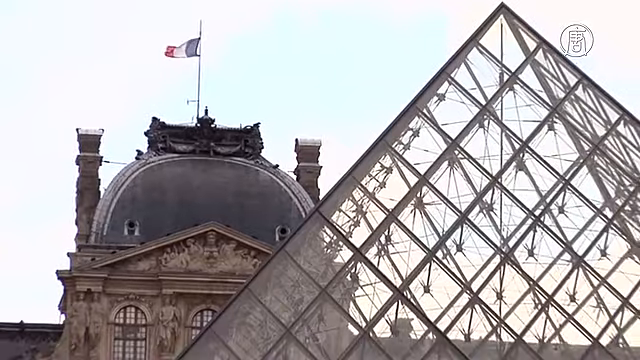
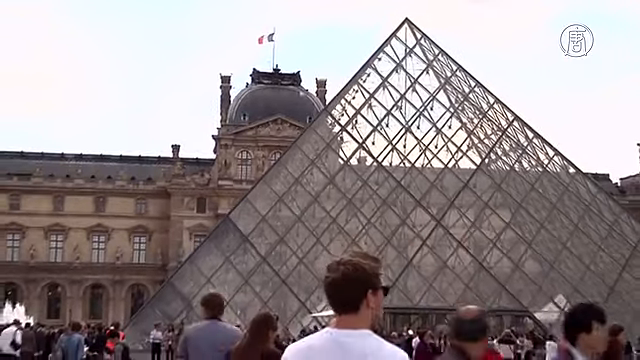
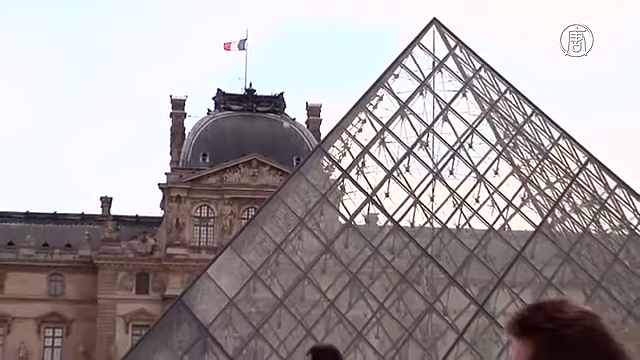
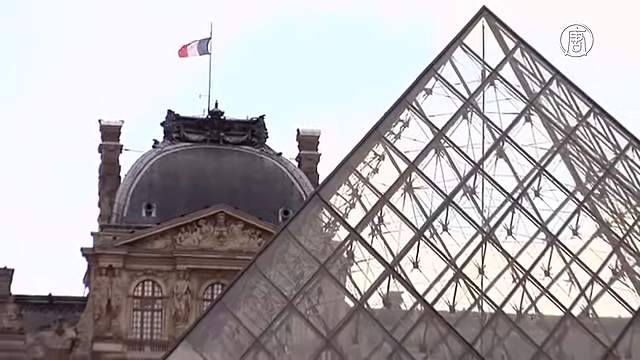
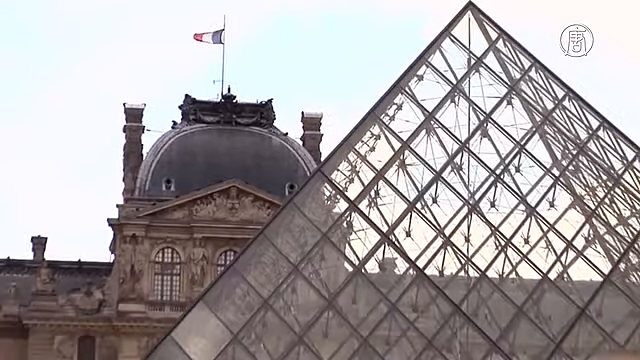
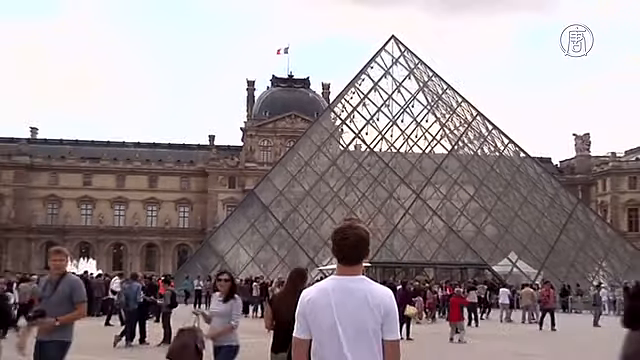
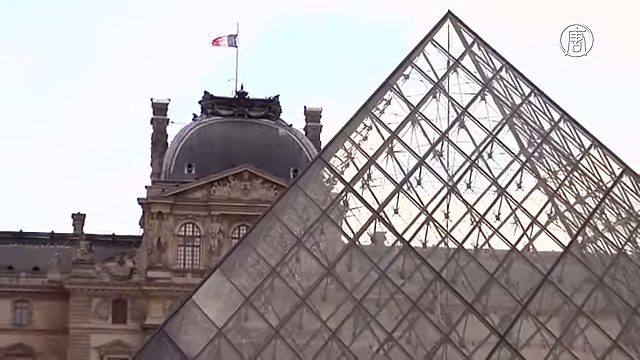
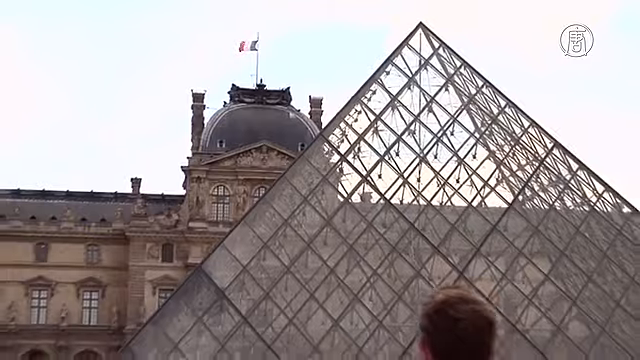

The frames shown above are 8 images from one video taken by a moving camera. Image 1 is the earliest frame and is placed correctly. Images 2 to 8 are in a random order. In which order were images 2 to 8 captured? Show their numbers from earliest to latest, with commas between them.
4, 5, 7, 3, 8, 2, 6
